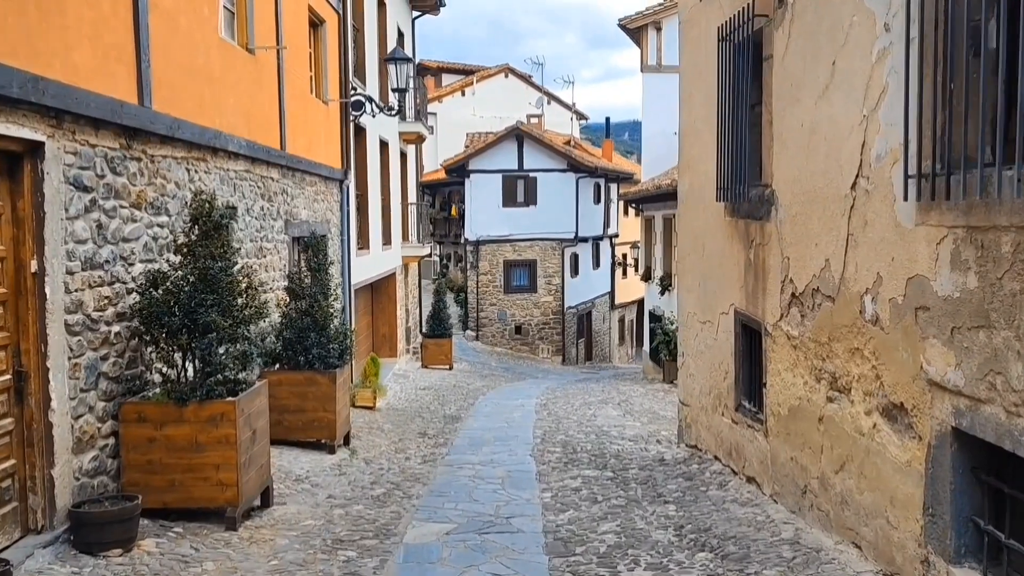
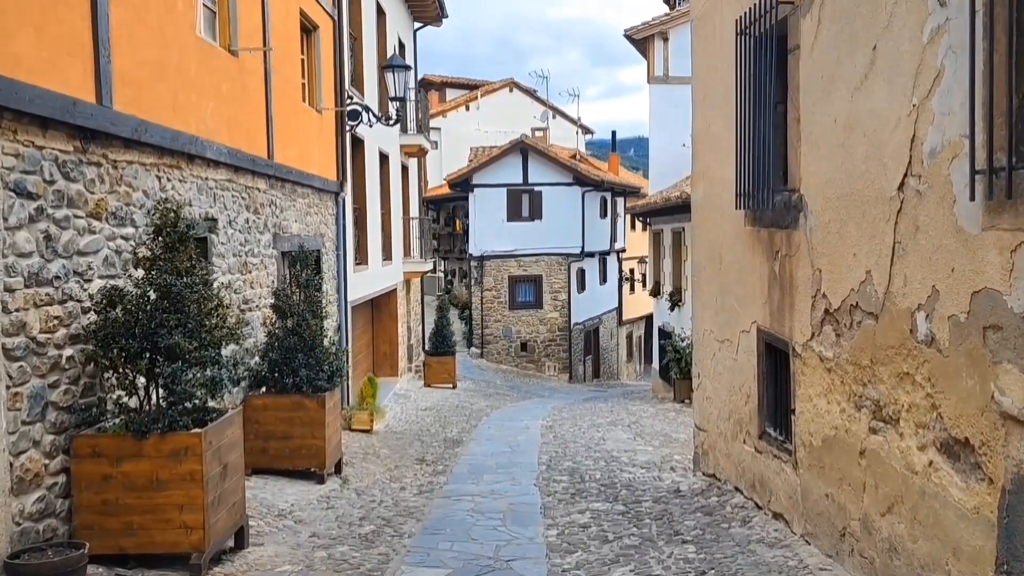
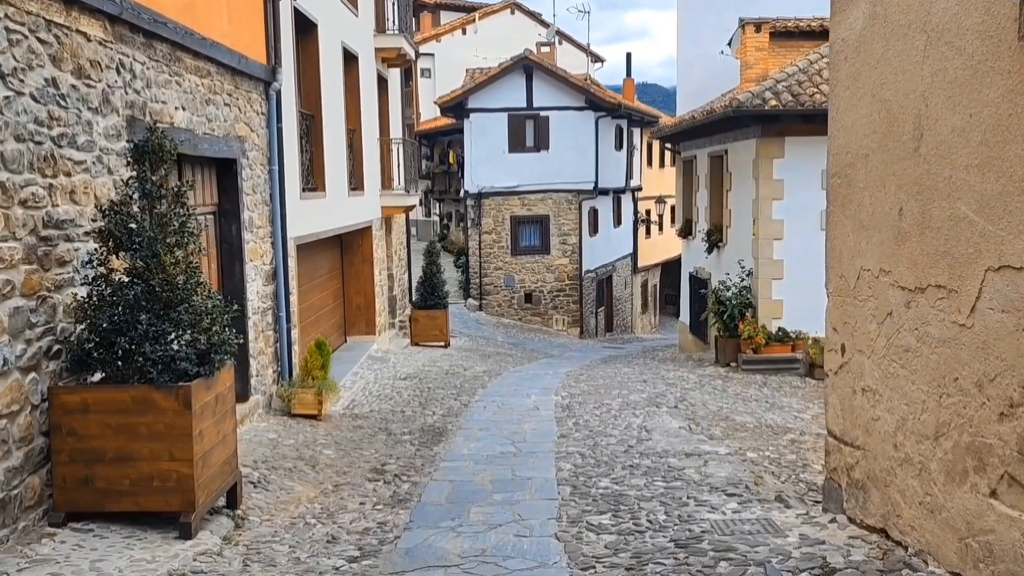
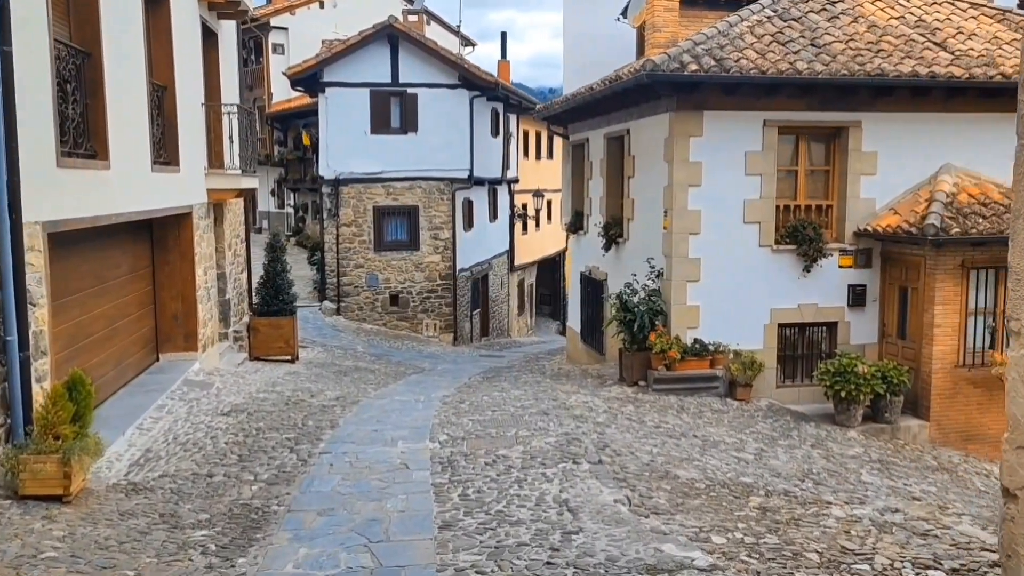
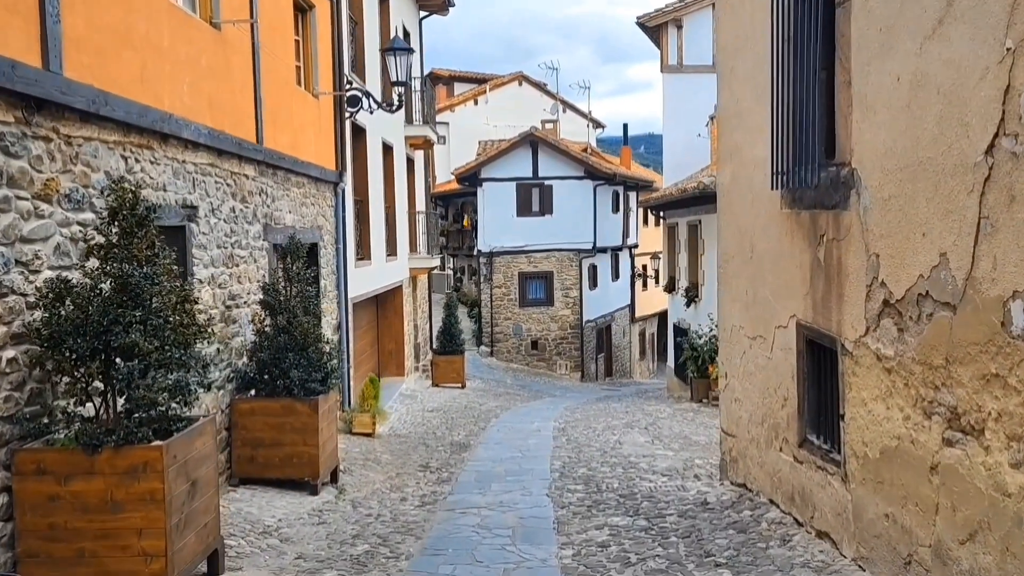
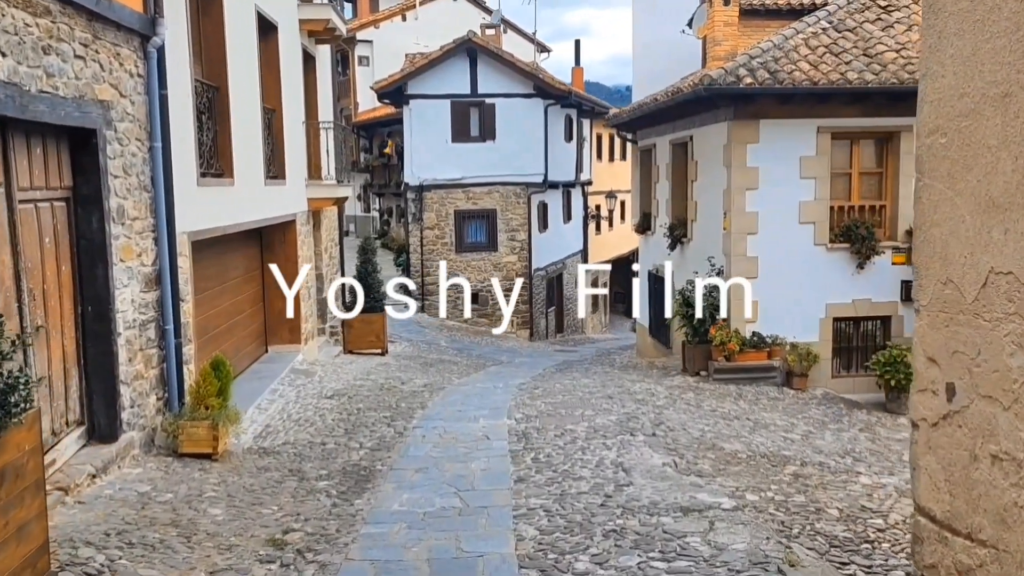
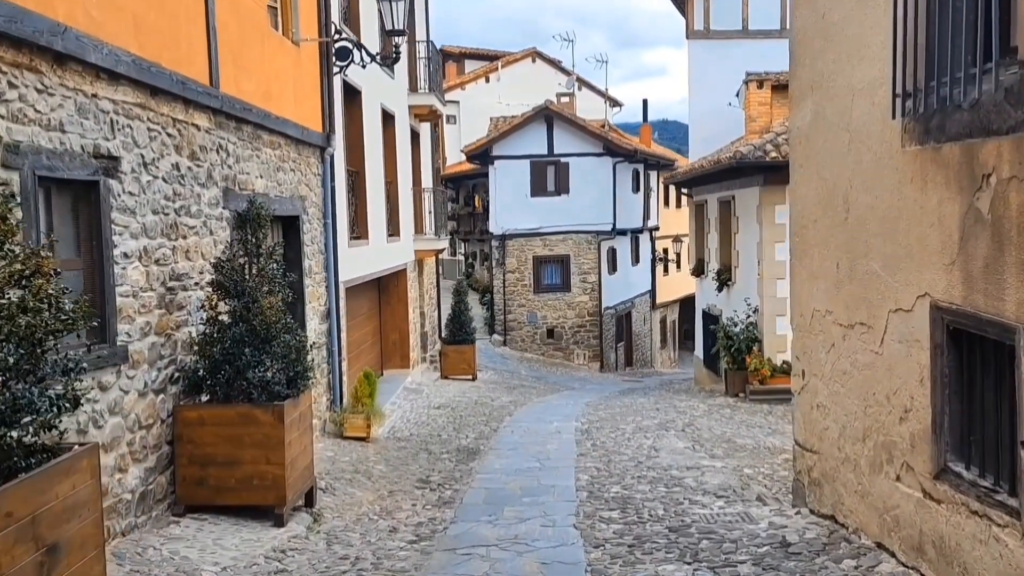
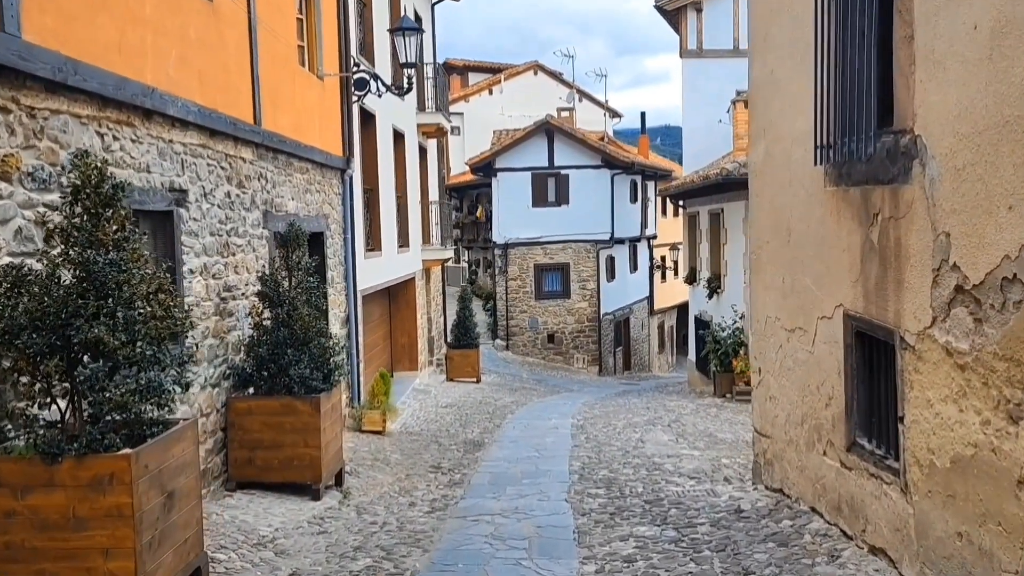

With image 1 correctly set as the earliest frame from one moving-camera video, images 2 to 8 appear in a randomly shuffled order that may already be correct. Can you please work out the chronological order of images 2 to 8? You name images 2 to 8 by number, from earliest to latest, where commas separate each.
2, 5, 8, 7, 3, 6, 4
